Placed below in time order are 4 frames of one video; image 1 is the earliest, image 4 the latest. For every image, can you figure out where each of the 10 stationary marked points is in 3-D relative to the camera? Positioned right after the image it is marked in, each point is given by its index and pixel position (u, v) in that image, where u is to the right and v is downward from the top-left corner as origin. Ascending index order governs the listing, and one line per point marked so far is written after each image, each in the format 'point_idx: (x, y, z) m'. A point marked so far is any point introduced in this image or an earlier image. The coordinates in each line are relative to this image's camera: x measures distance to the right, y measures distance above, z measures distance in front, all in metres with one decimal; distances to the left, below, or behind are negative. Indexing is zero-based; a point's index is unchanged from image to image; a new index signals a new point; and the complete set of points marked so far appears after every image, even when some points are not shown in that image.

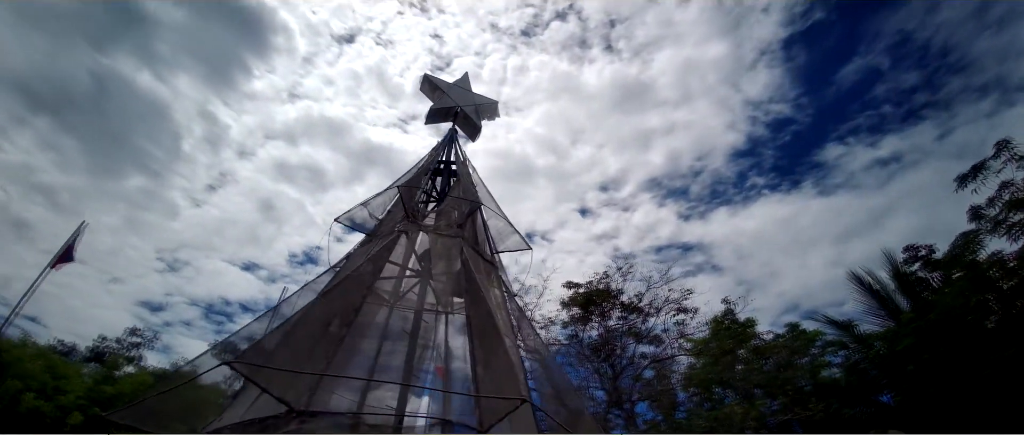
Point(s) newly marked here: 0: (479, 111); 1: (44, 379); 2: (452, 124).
0: (-0.7, +2.3, +10.6) m
1: (-9.7, -3.3, +10.3) m
2: (-1.2, +2.0, +10.3) m
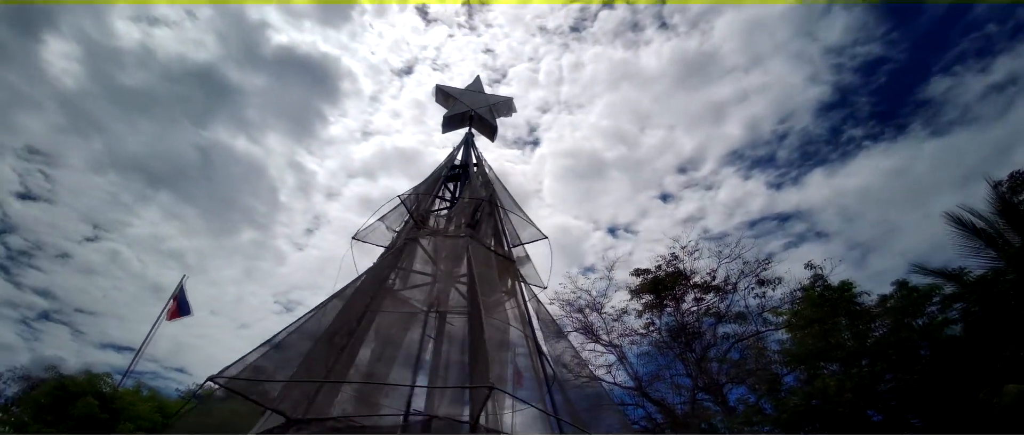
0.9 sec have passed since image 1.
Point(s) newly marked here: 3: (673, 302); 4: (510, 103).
0: (-0.4, +2.3, +10.6) m
1: (-8.3, -4.7, +11.6) m
2: (-0.9, +1.9, +10.4) m
3: (+6.3, -3.3, +19.6) m
4: (0.0, +2.5, +10.8) m
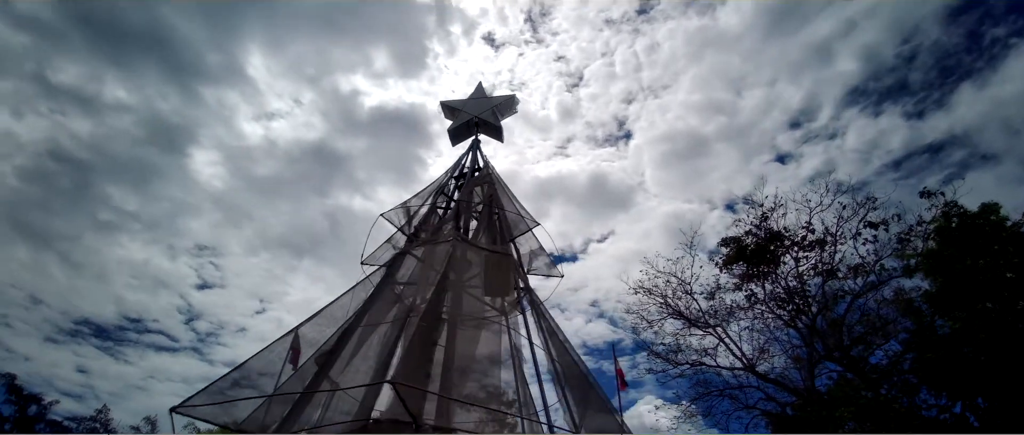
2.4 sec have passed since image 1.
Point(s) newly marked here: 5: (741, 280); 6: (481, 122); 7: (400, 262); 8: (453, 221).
0: (-0.3, +2.2, +10.6) m
1: (-6.2, -6.2, +12.8) m
2: (-0.8, +1.7, +10.4) m
3: (+9.2, -1.8, +17.7) m
4: (0.0, +2.5, +10.7) m
5: (+8.4, -2.3, +18.3) m
6: (-0.7, +2.0, +10.4) m
7: (-1.6, -0.7, +7.4) m
8: (-0.9, -0.1, +7.8) m
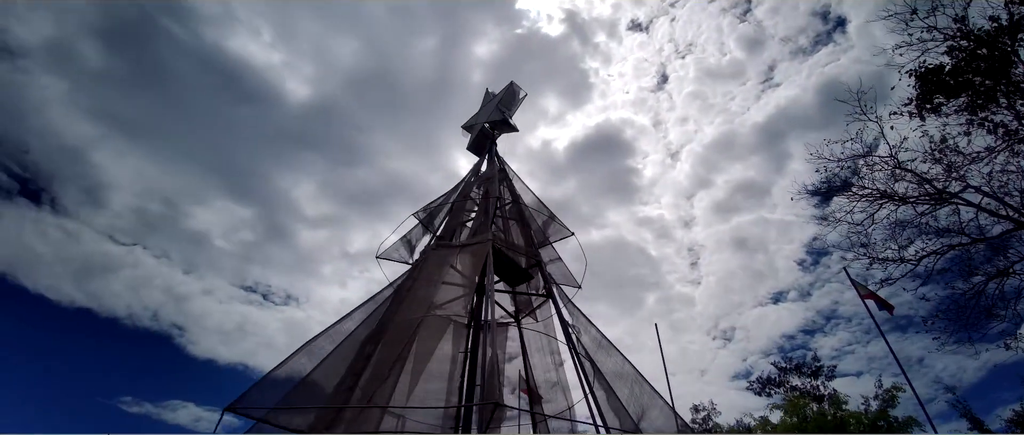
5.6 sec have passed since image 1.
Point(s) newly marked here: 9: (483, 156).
0: (-0.2, +2.3, +10.4) m
1: (-0.3, -7.7, +13.8) m
2: (-0.4, +1.7, +10.4) m
3: (+12.2, +3.5, +12.3) m
4: (0.0, +2.7, +10.4) m
5: (+12.0, +2.6, +13.1) m
6: (-0.4, +1.9, +10.4) m
7: (-1.3, -1.1, +7.7) m
8: (-0.9, -0.2, +7.8) m
9: (-0.5, +1.3, +10.1) m
